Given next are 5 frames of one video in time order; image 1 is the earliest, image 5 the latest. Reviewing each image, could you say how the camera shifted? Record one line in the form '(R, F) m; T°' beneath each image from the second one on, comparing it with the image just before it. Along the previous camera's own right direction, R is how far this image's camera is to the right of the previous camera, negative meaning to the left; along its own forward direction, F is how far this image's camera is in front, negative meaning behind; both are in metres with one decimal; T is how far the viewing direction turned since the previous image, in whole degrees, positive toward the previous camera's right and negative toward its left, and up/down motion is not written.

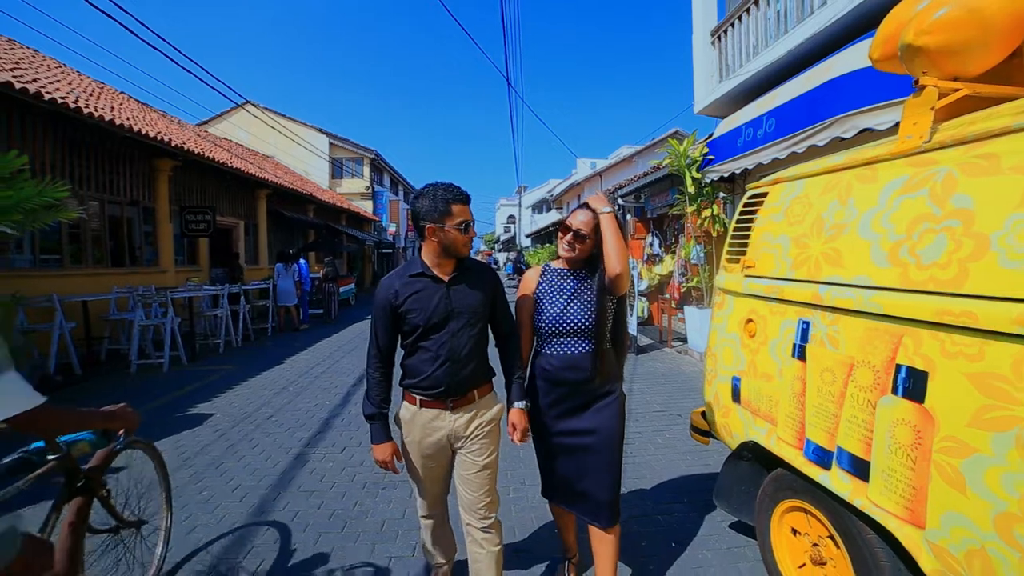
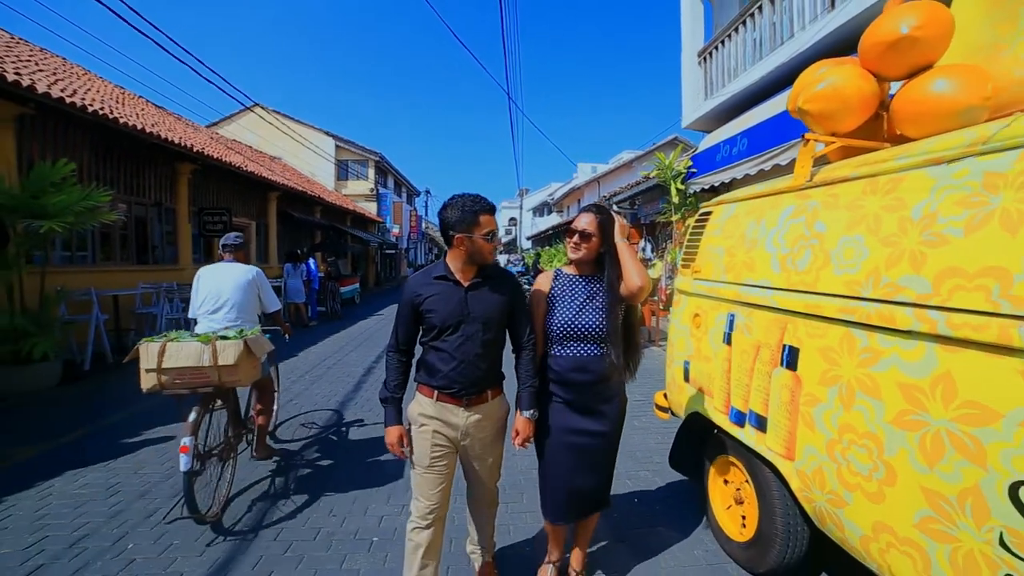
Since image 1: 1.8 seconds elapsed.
(+0.1, -0.7) m; 0°
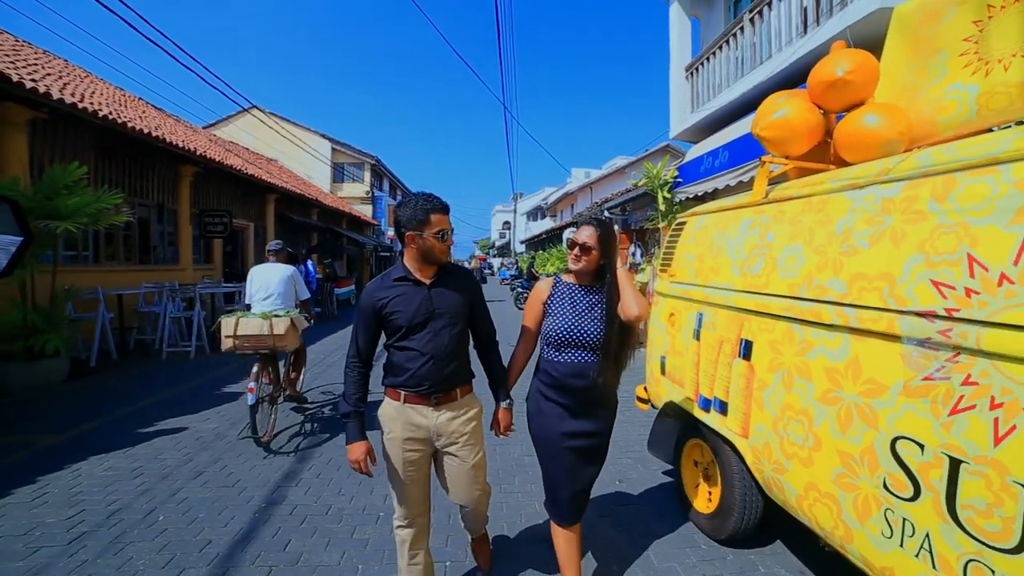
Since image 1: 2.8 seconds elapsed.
(0.0, -0.4) m; +1°
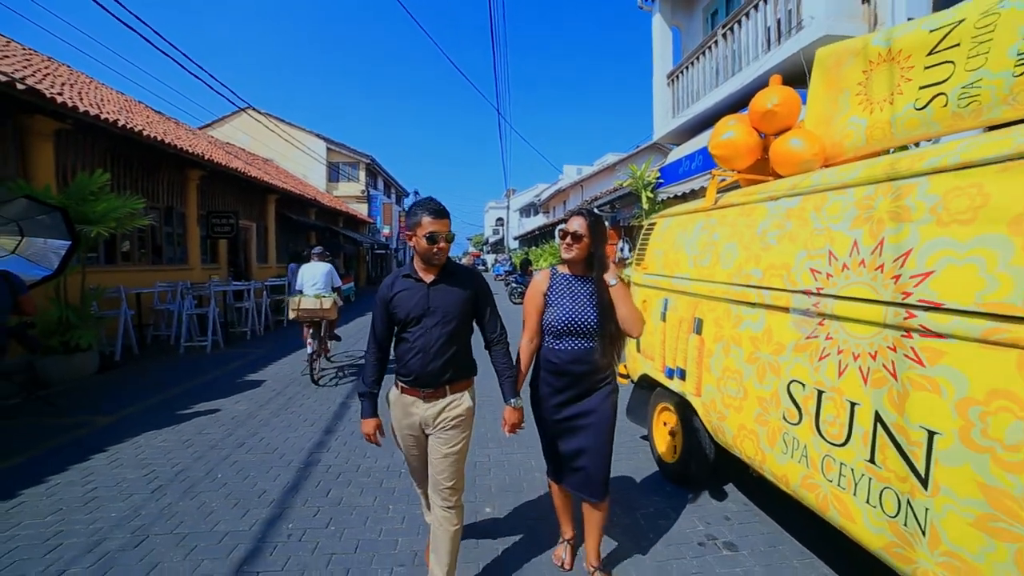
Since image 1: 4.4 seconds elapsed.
(0.0, -0.7) m; +1°
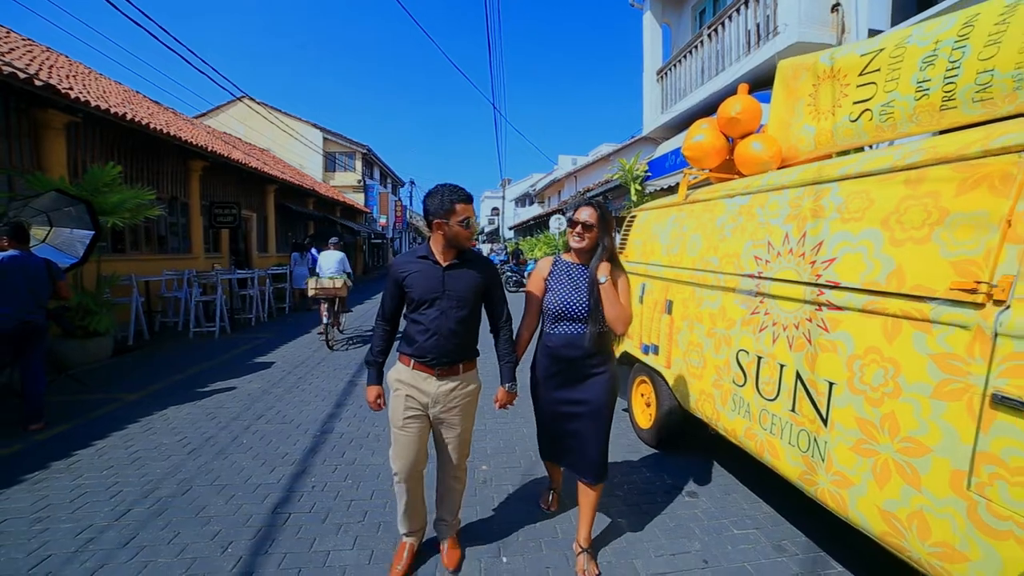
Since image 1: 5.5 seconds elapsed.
(0.0, -0.5) m; +1°
